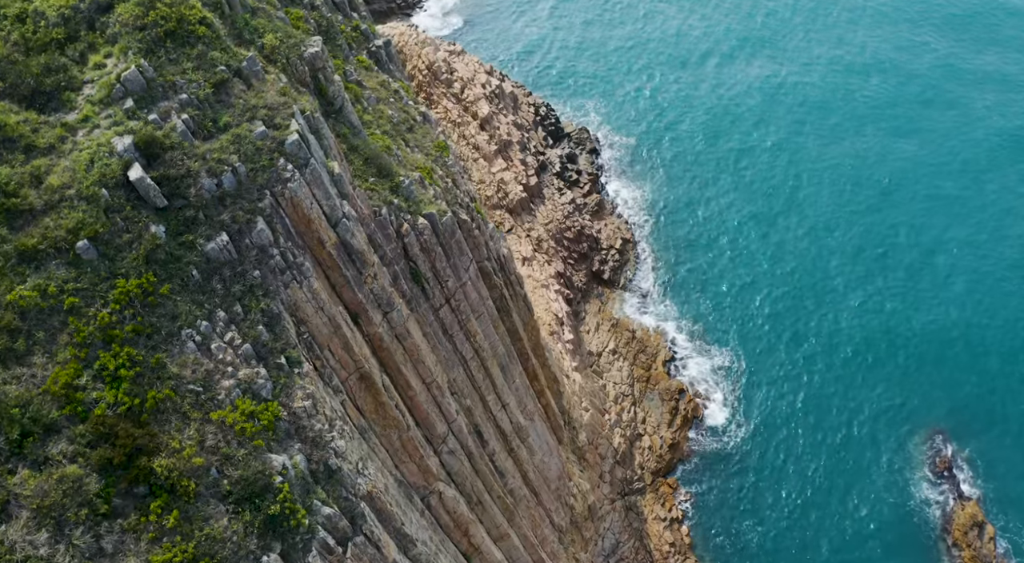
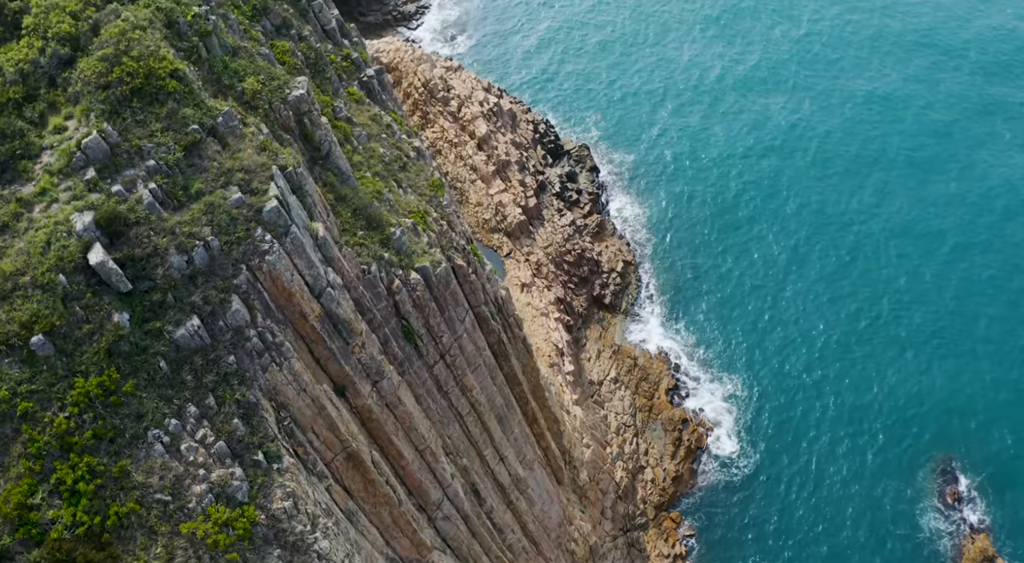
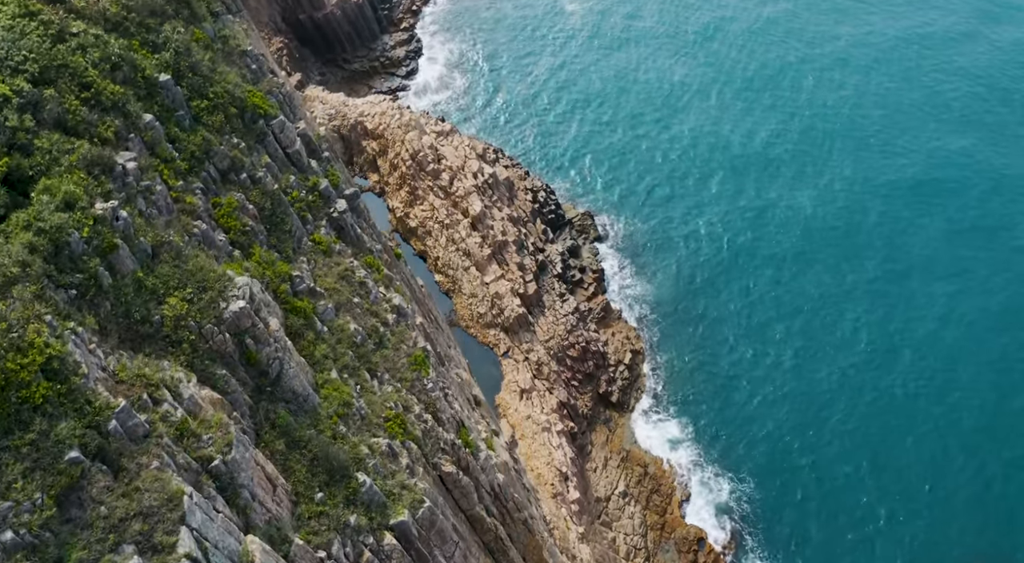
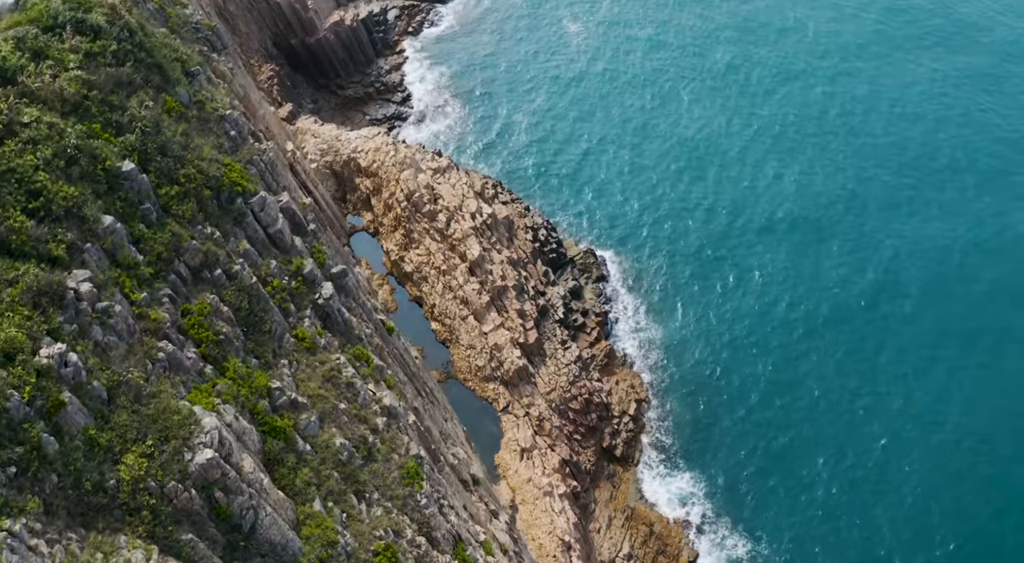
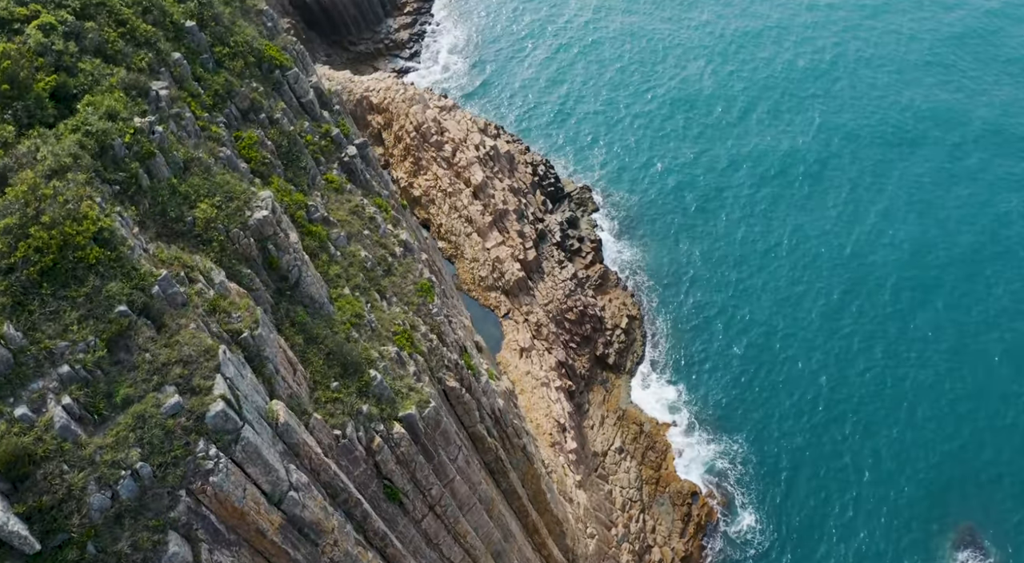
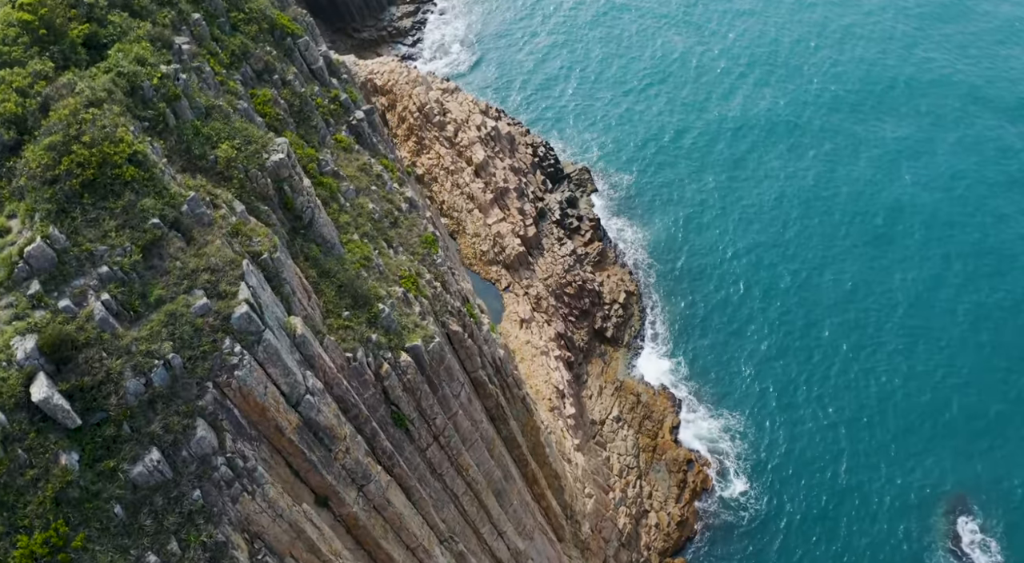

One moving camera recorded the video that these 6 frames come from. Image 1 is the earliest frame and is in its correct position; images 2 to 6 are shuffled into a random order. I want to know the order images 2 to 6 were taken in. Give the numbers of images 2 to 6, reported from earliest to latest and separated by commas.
2, 6, 5, 3, 4
